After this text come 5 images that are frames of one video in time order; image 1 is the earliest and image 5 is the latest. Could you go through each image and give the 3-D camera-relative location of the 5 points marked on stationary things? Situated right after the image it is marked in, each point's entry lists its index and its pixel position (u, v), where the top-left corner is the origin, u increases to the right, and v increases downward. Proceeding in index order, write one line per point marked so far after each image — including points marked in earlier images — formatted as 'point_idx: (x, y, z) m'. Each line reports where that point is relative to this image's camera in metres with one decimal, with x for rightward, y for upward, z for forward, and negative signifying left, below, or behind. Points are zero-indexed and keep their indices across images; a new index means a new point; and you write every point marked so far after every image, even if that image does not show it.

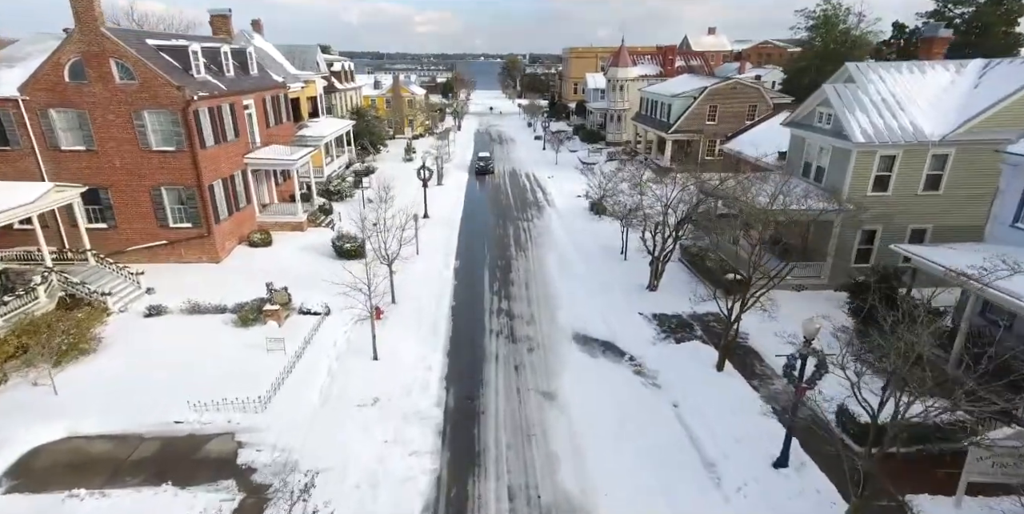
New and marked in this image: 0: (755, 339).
0: (+7.2, -2.4, +15.9) m
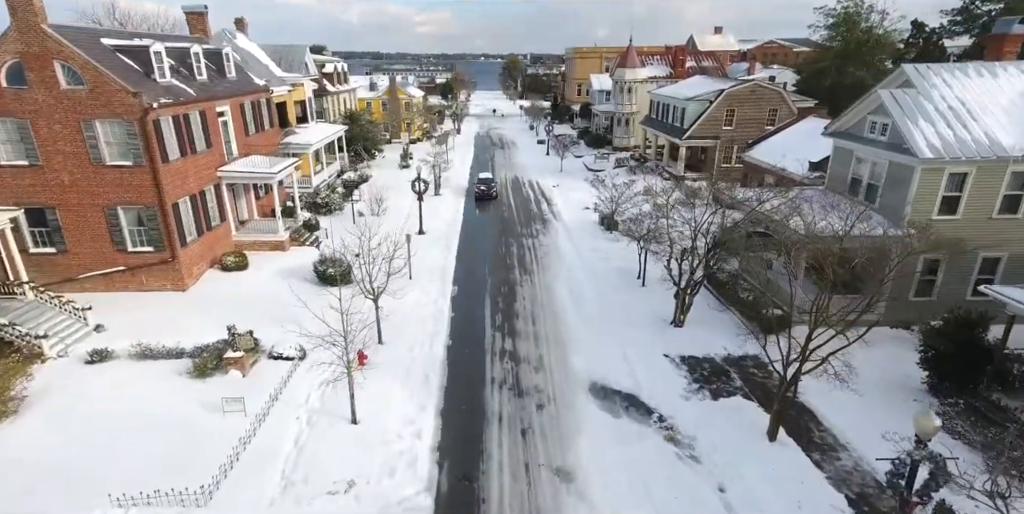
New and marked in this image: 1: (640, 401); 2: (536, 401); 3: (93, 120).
0: (+7.3, -3.4, +13.4) m
1: (+3.3, -3.7, +13.9) m
2: (+0.6, -3.7, +13.9) m
3: (-13.4, +4.4, +17.4) m
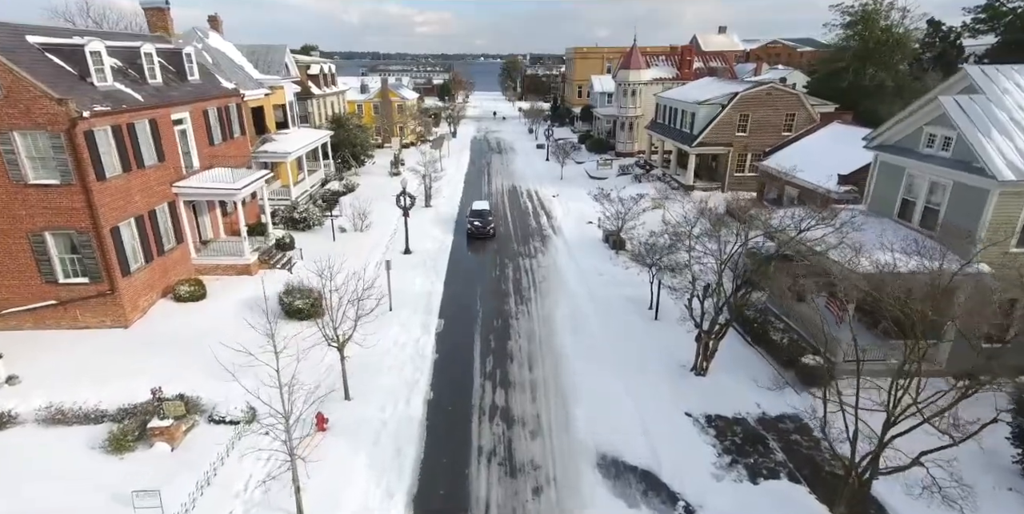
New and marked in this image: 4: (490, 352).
0: (+7.1, -4.4, +10.7) m
1: (+3.1, -4.7, +11.3) m
2: (+0.4, -4.7, +11.3) m
3: (-13.6, +3.4, +14.8) m
4: (-0.7, -2.9, +16.5) m
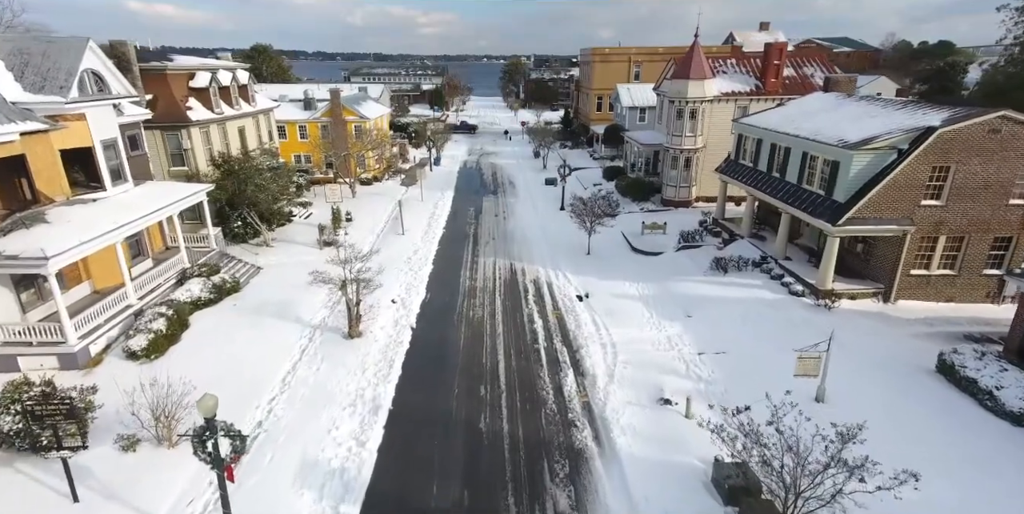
0: (+6.8, -10.0, -4.7) m
1: (+2.8, -10.3, -4.1) m
2: (+0.1, -10.3, -4.1) m
3: (-13.9, -2.2, -0.5) m
4: (-0.9, -8.5, +1.1) m
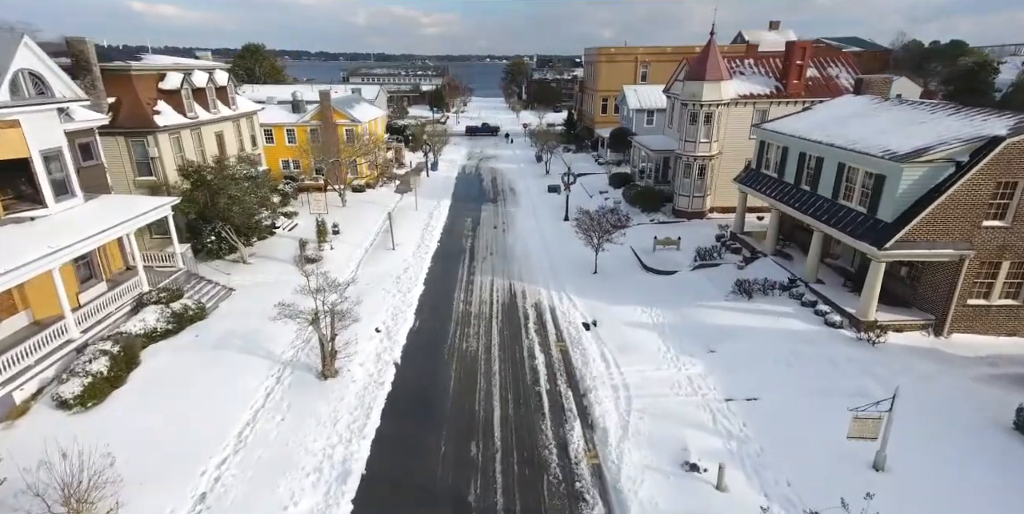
0: (+6.6, -10.8, -7.1) m
1: (+2.6, -11.1, -6.5) m
2: (-0.1, -11.1, -6.5) m
3: (-14.0, -3.0, -2.8) m
4: (-1.1, -9.3, -1.3) m
